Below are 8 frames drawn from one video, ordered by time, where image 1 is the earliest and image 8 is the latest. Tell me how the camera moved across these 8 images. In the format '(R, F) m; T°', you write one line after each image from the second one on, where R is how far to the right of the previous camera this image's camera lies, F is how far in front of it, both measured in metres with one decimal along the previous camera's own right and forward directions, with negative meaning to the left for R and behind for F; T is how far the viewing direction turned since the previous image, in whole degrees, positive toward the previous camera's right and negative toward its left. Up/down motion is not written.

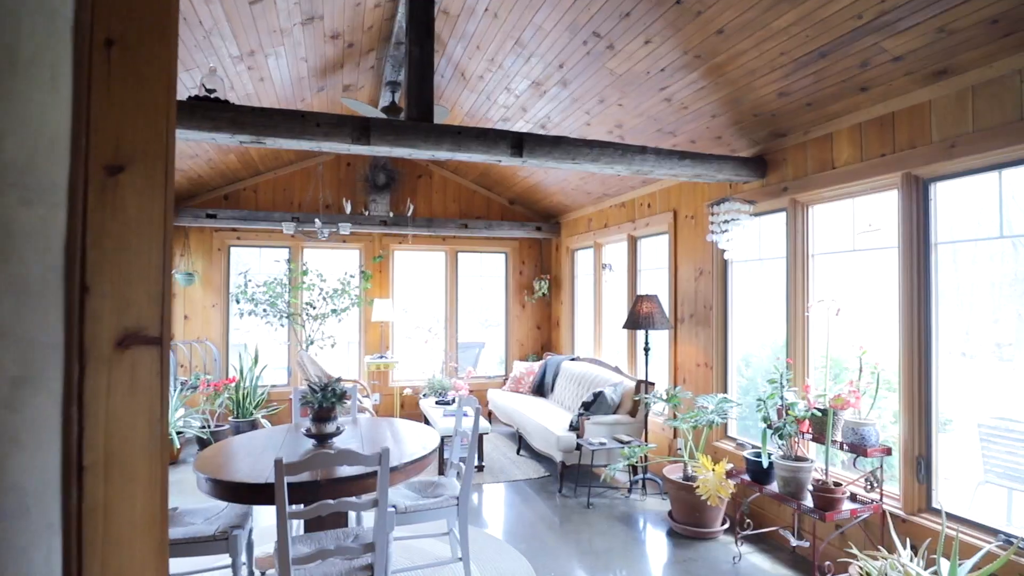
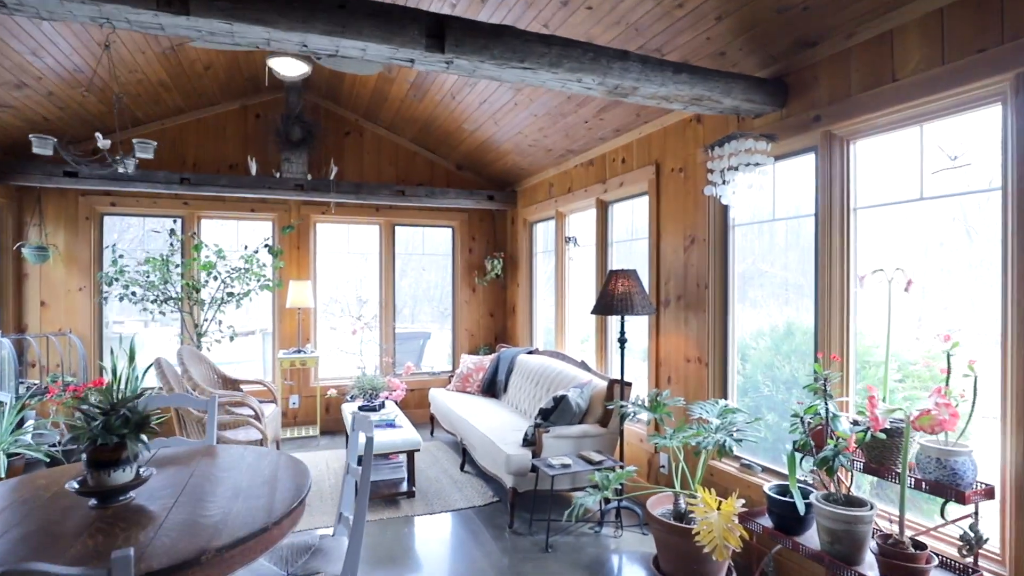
(+0.2, +1.0) m; +4°
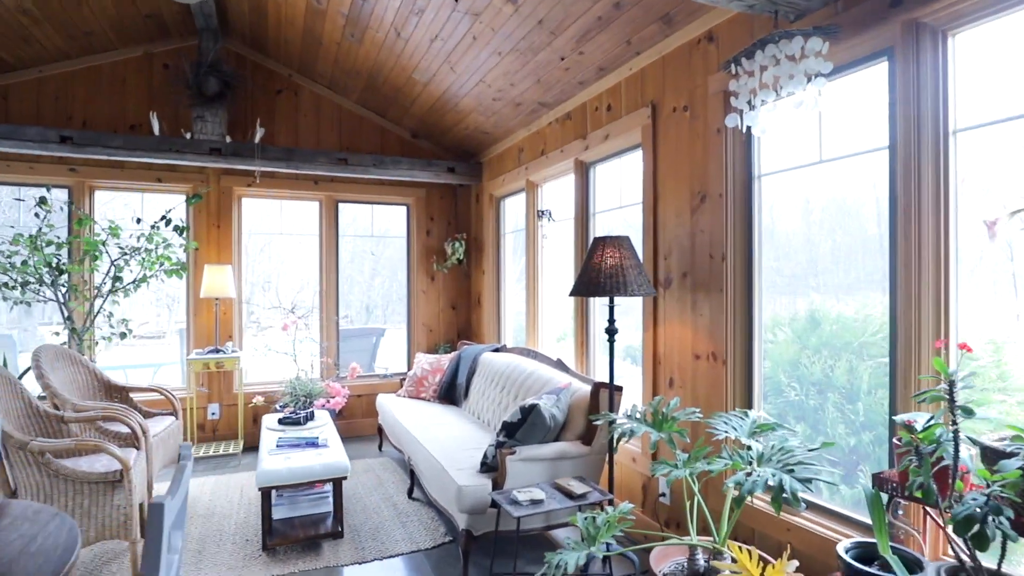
(+0.1, +0.8) m; +2°
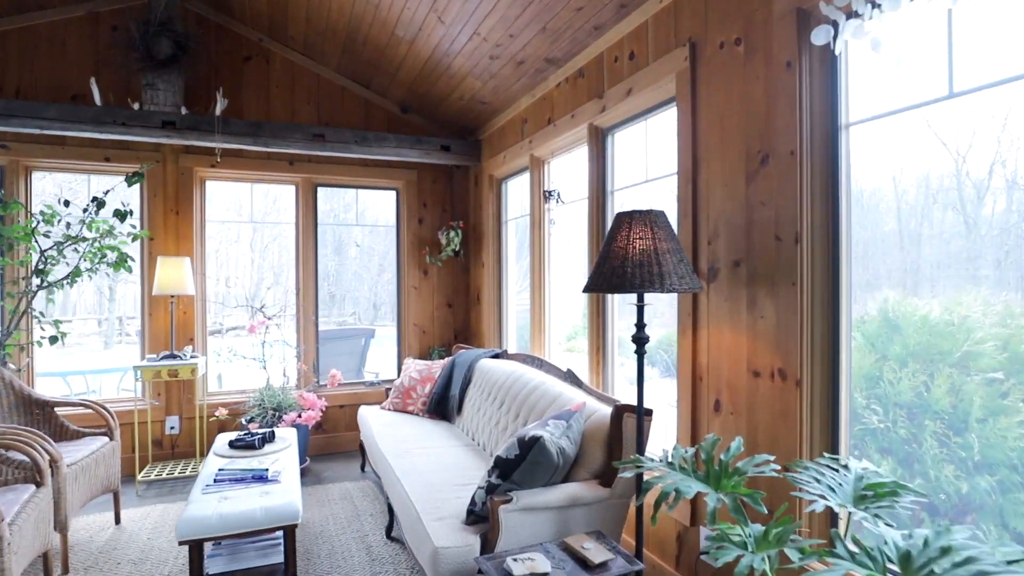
(+0.1, +0.6) m; -1°
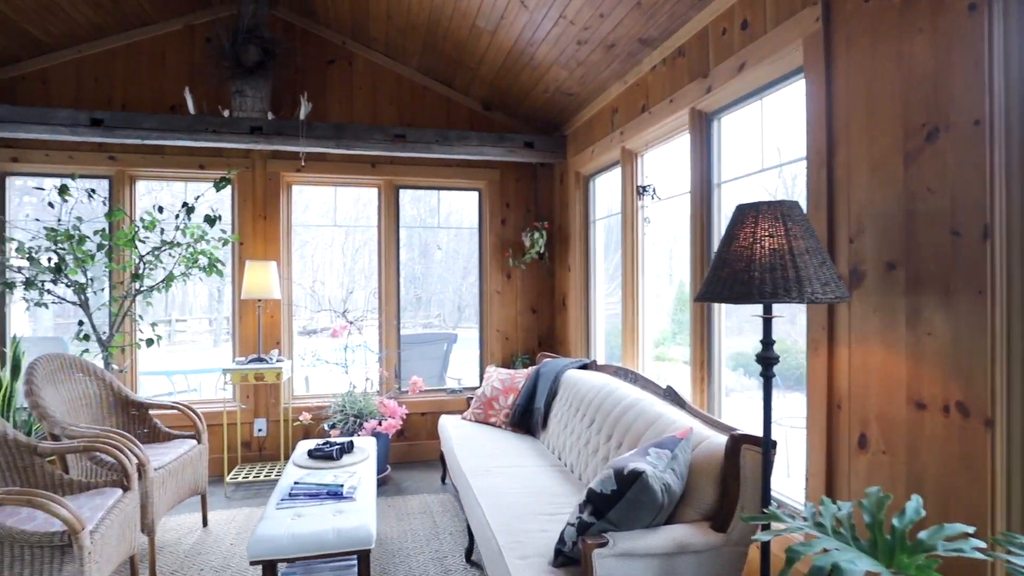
(0.0, +0.2) m; -8°
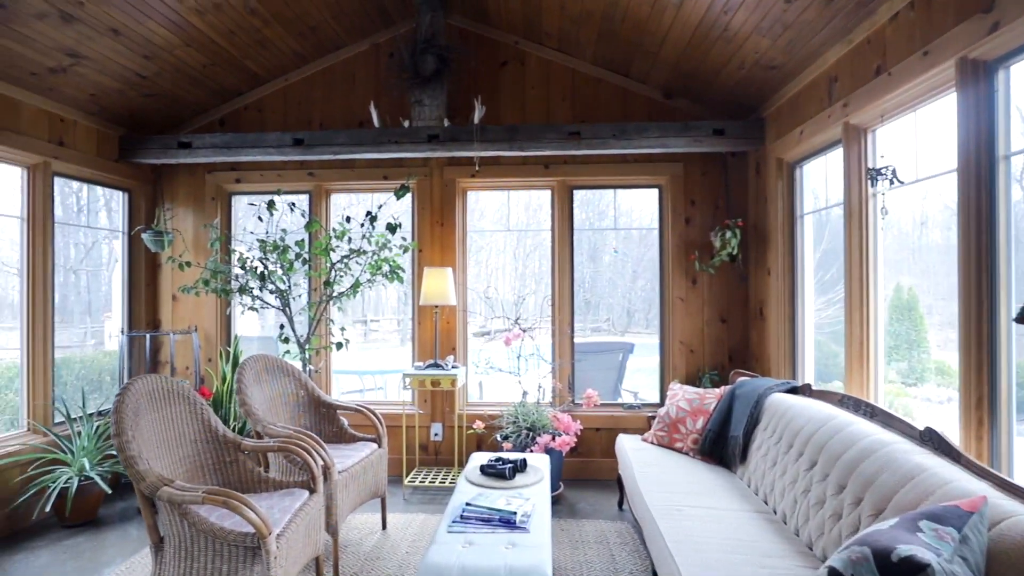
(-0.1, +0.3) m; -17°
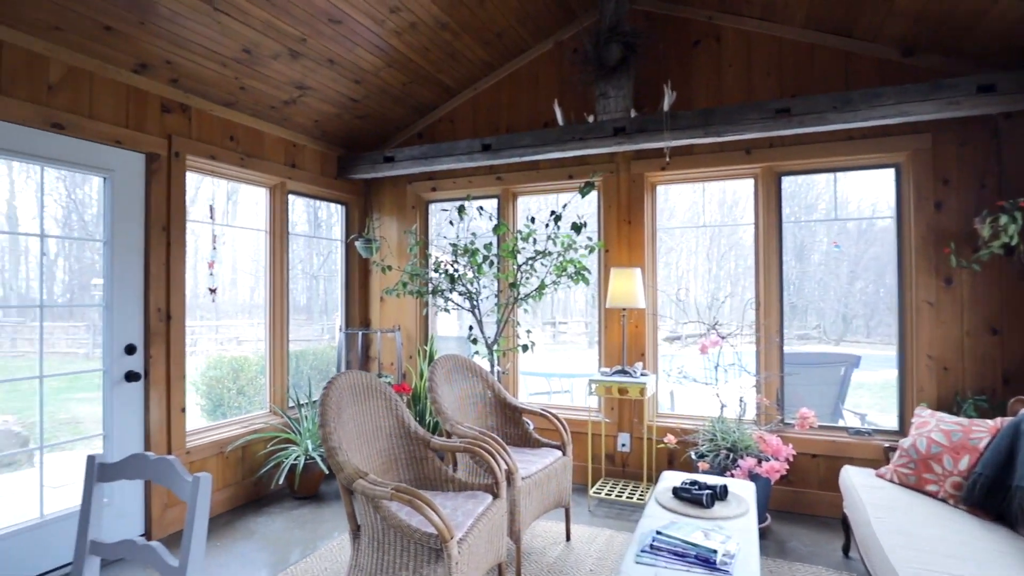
(0.0, +0.2) m; -19°
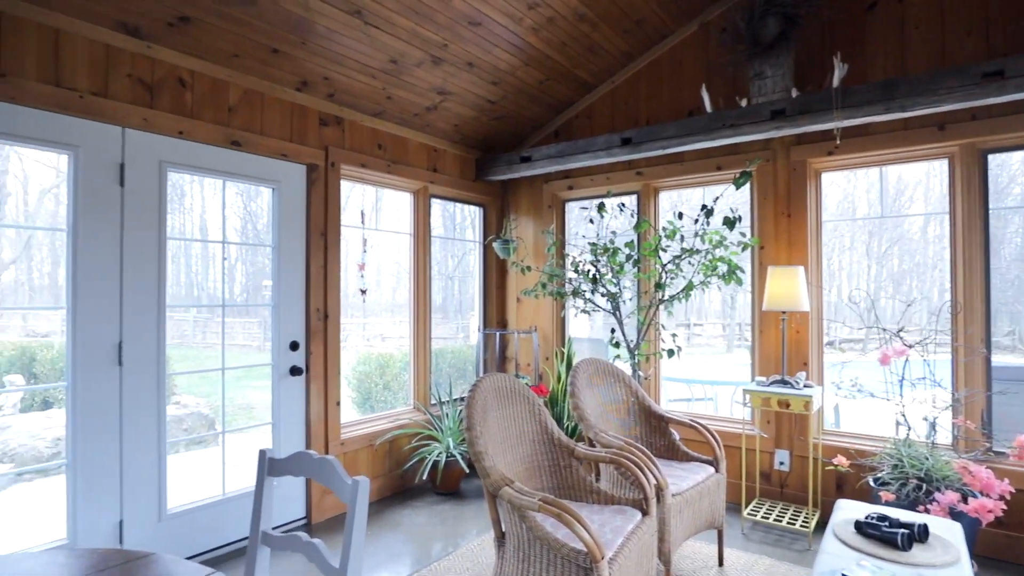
(-0.1, +0.1) m; -13°
